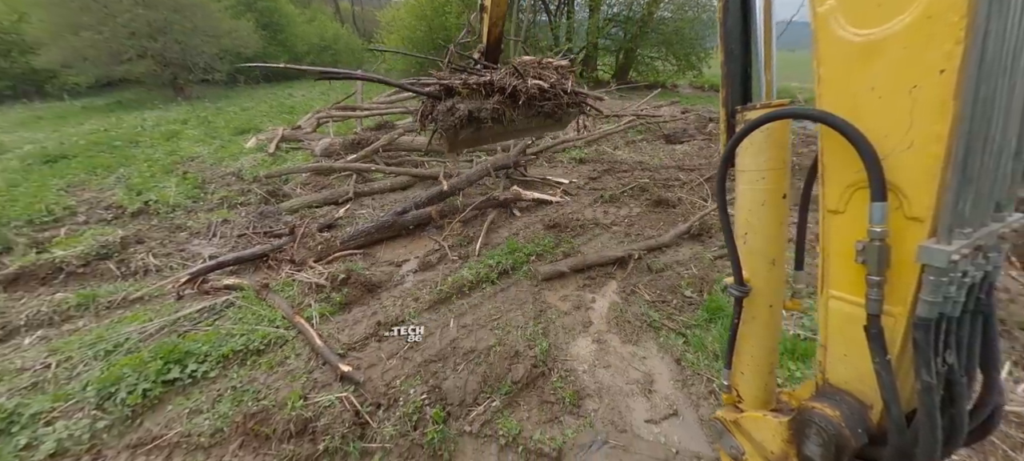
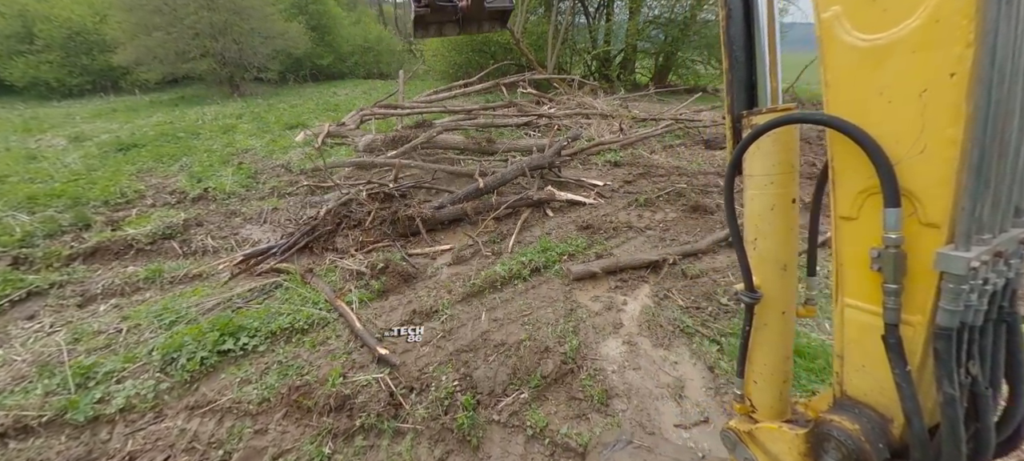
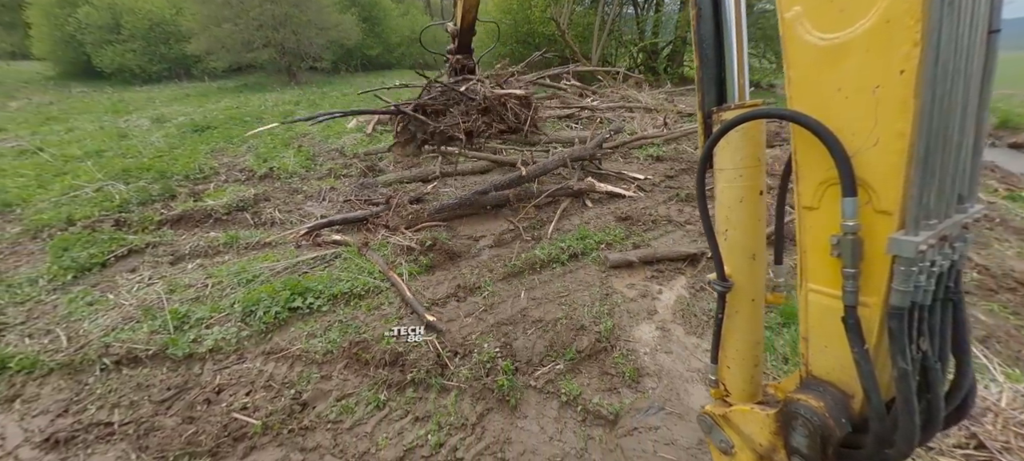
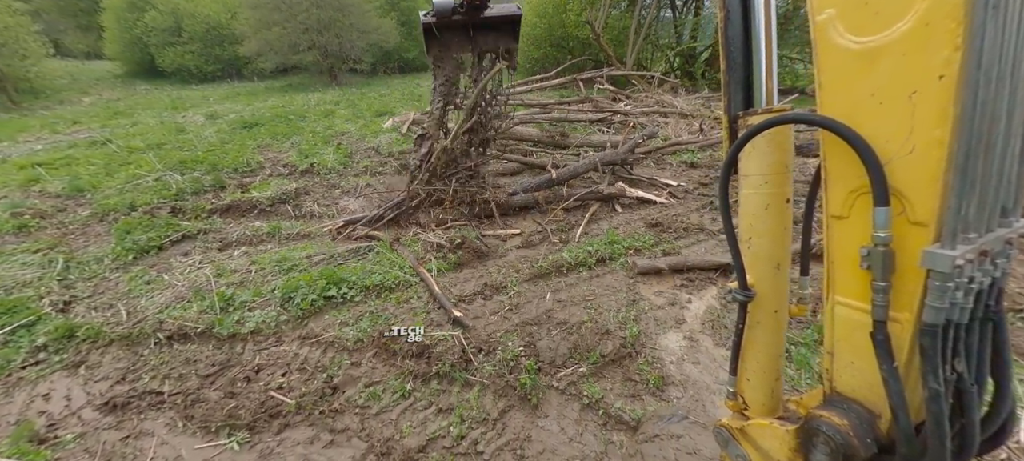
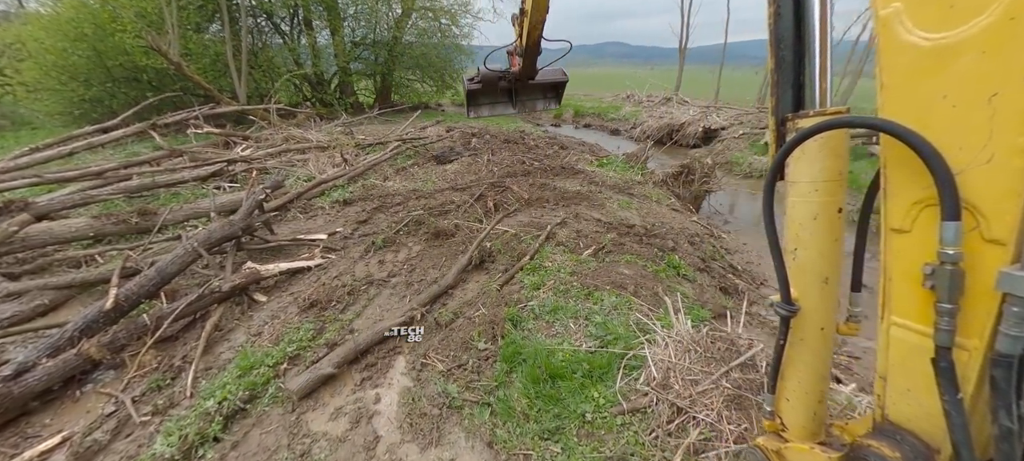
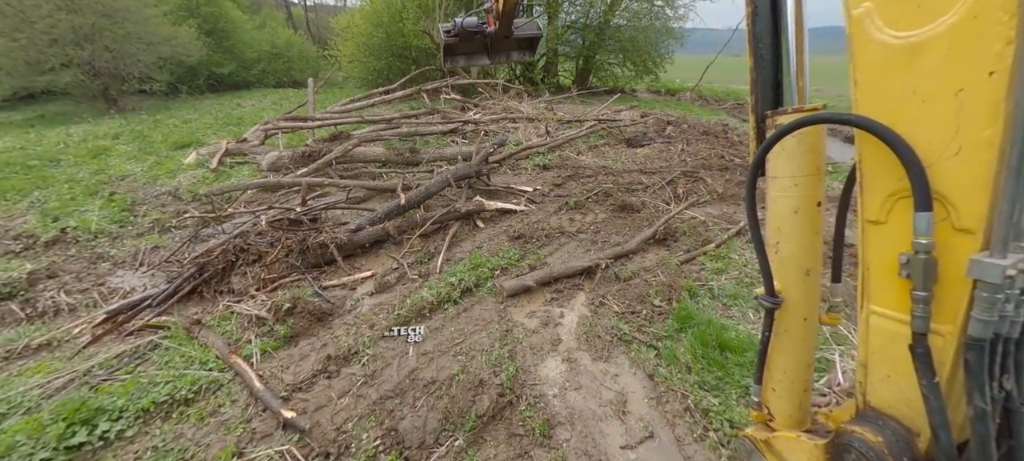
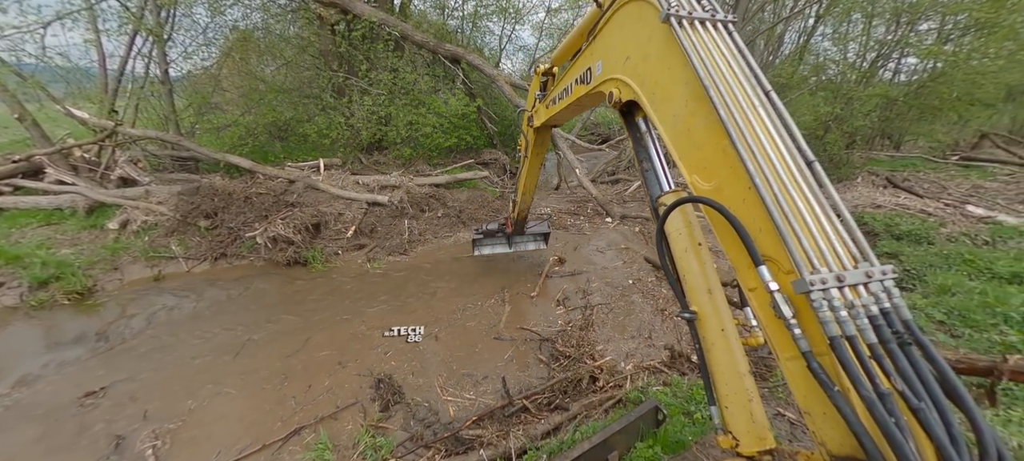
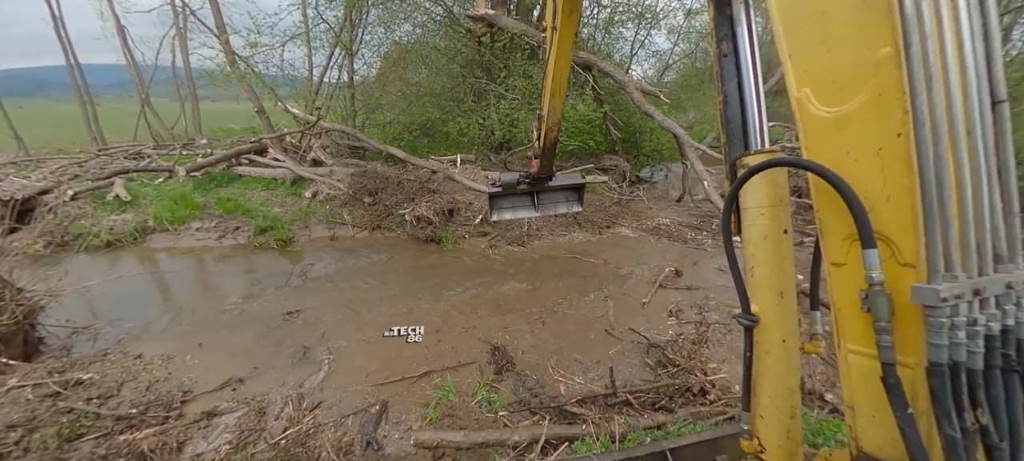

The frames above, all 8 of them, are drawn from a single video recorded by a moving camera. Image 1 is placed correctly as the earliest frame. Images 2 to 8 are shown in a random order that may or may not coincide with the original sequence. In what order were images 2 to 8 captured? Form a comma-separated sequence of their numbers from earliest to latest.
3, 4, 2, 6, 5, 8, 7
